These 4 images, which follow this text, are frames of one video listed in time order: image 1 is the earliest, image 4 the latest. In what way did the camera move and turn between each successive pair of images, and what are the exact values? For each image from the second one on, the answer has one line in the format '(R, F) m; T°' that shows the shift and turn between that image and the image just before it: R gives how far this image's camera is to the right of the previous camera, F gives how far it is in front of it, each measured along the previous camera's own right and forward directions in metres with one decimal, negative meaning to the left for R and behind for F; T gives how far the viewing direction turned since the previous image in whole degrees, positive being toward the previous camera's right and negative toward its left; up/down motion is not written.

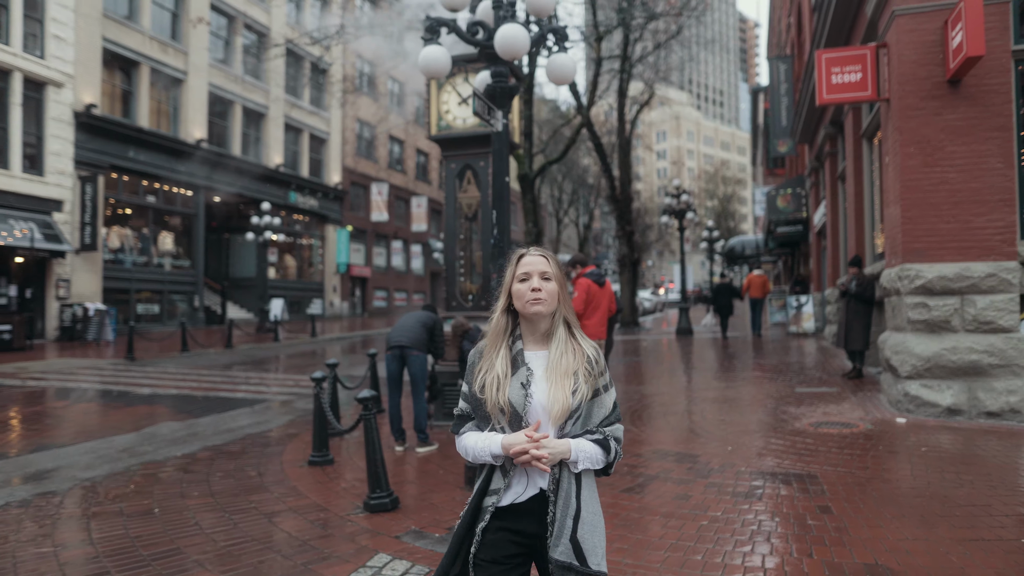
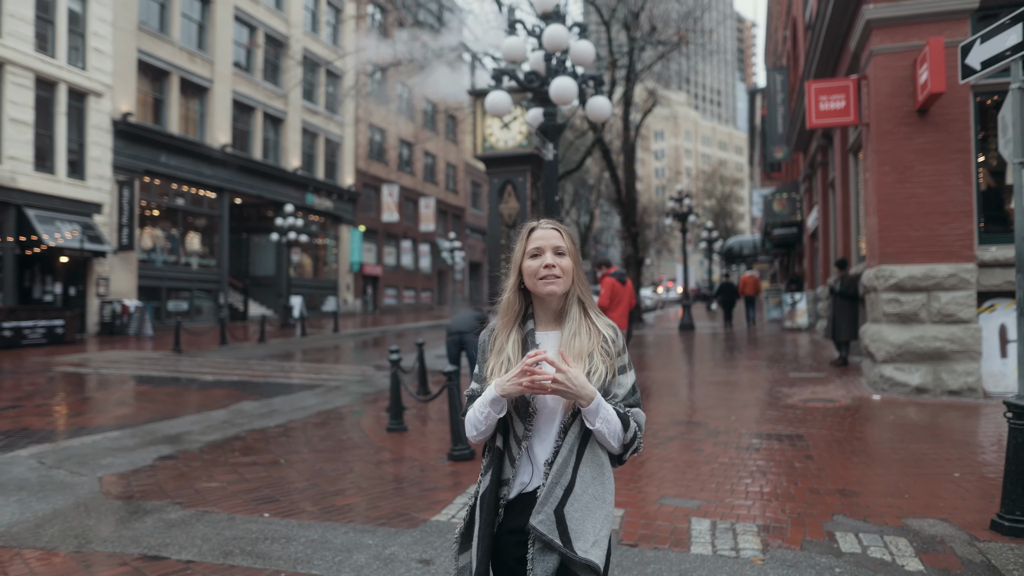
(-0.5, -1.3) m; 0°
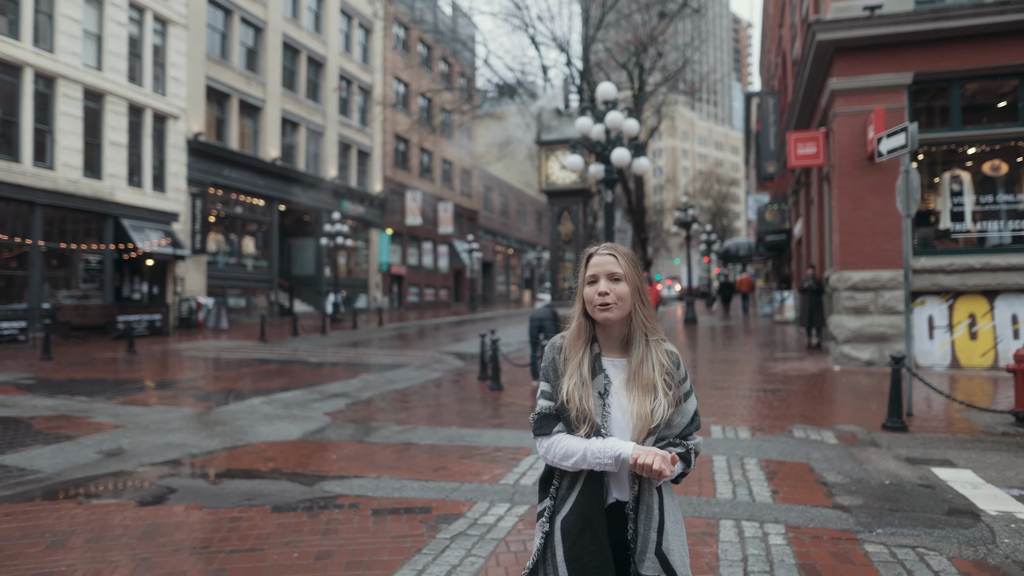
(-1.0, -3.0) m; 0°
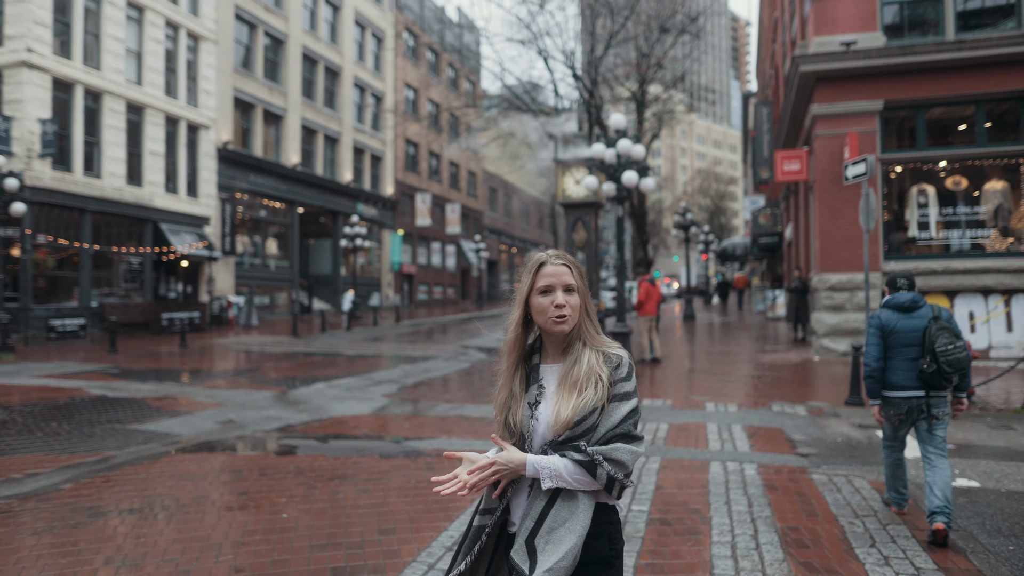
(-0.4, -1.6) m; 0°
